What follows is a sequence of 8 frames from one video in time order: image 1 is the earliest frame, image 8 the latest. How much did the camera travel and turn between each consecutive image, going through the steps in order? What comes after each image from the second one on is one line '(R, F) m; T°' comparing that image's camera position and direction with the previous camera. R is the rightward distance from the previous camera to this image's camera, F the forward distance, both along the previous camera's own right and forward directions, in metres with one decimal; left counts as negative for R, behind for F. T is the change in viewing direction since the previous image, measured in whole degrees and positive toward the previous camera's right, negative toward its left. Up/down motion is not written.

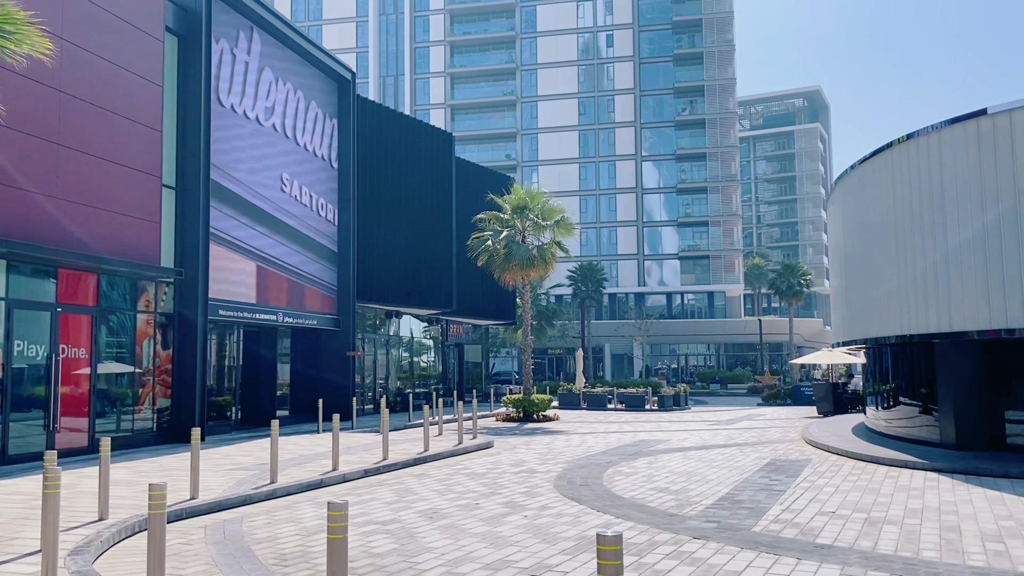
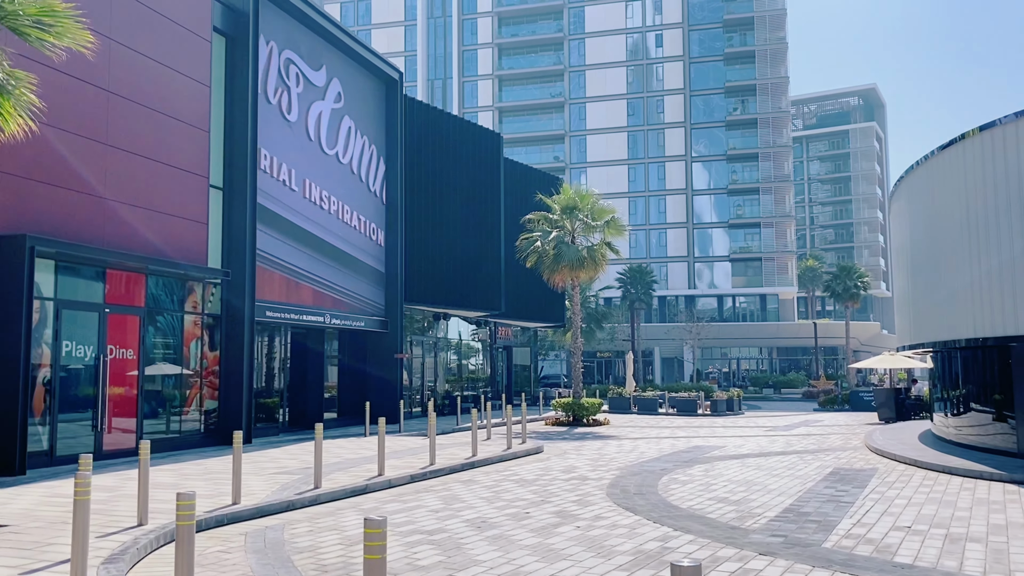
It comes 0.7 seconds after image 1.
(0.0, +0.5) m; -3°
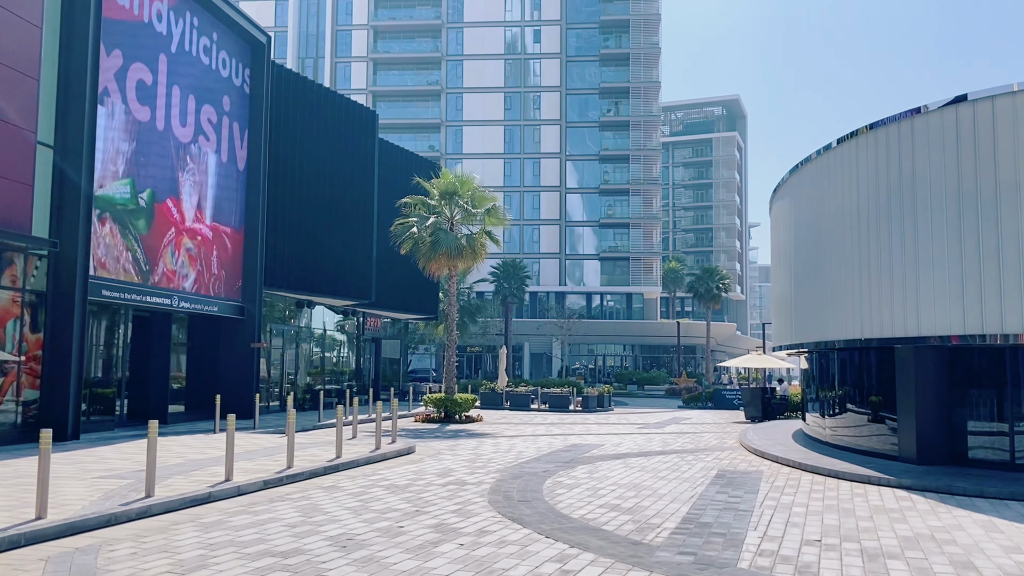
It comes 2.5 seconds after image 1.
(-0.1, +1.4) m; +9°
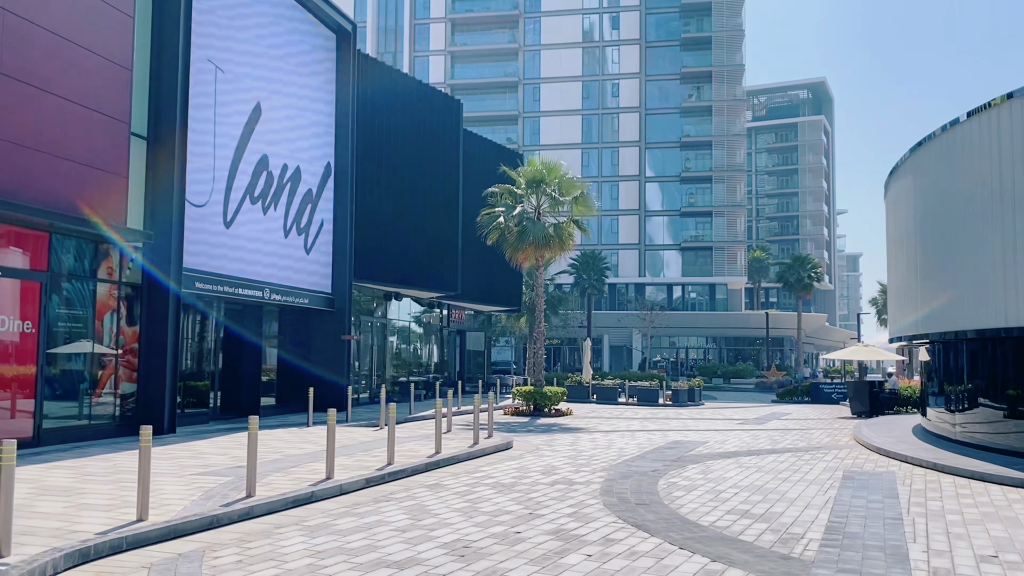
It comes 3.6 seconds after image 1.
(-0.5, +0.8) m; -5°
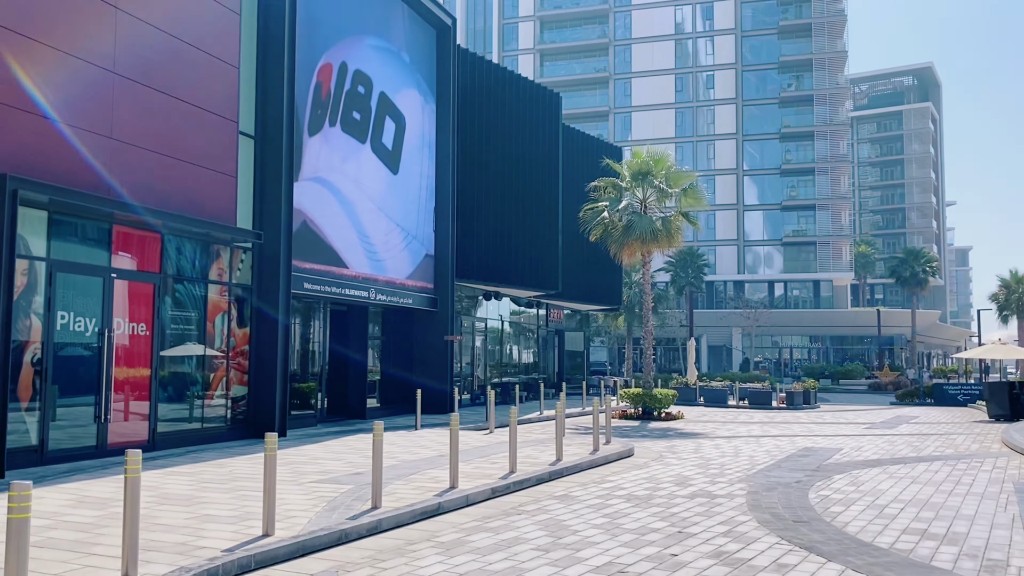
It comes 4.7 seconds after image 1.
(-0.5, +0.8) m; -6°
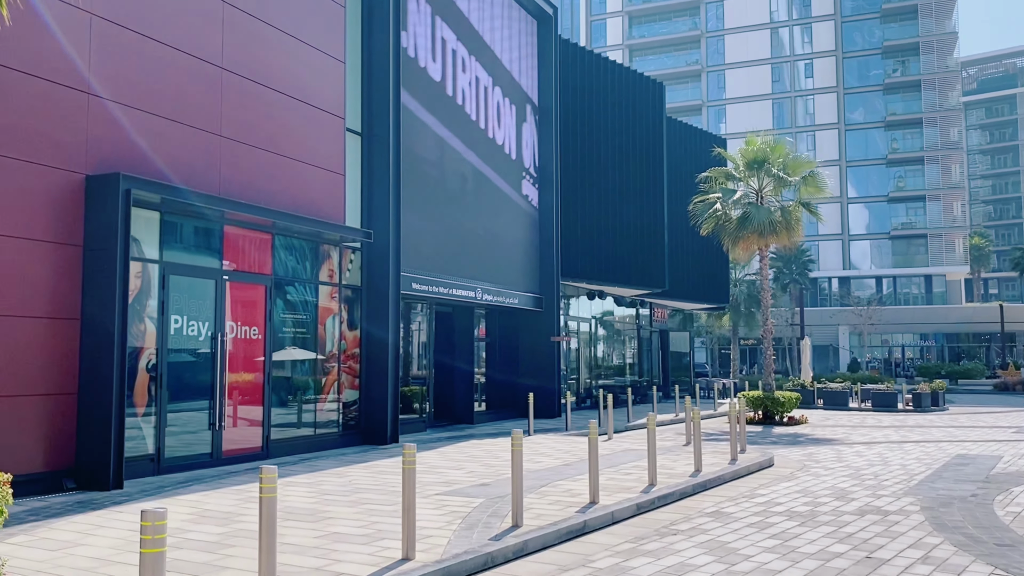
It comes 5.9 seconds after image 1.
(-0.6, +0.9) m; -6°
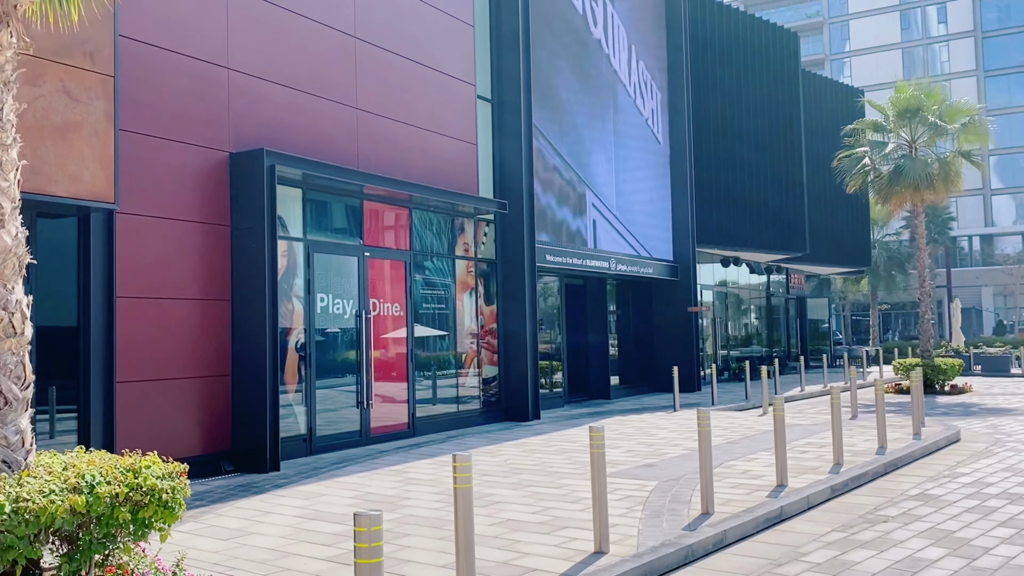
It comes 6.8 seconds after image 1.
(-0.6, +0.7) m; -7°
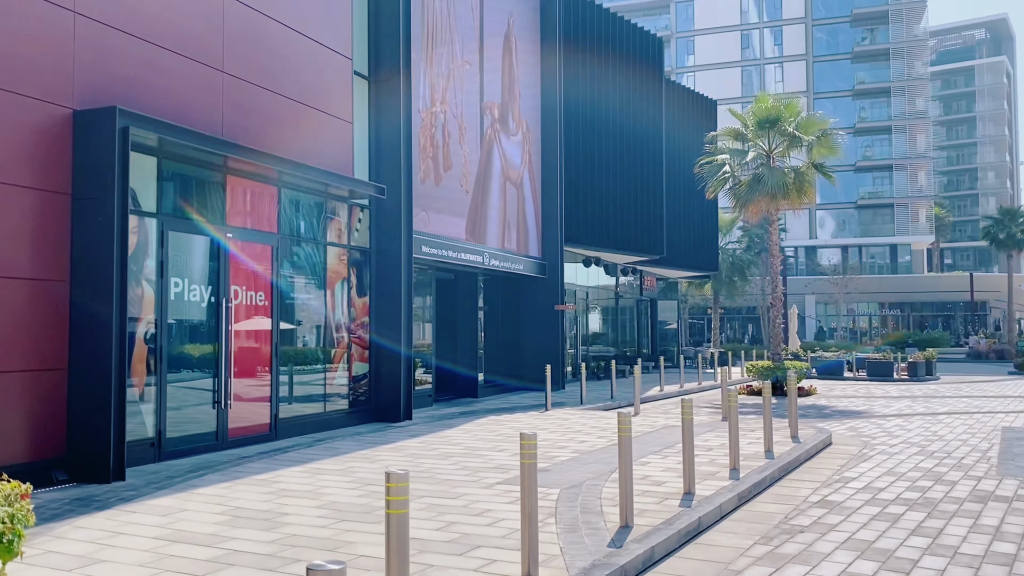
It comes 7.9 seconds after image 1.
(-0.5, +0.8) m; +10°
